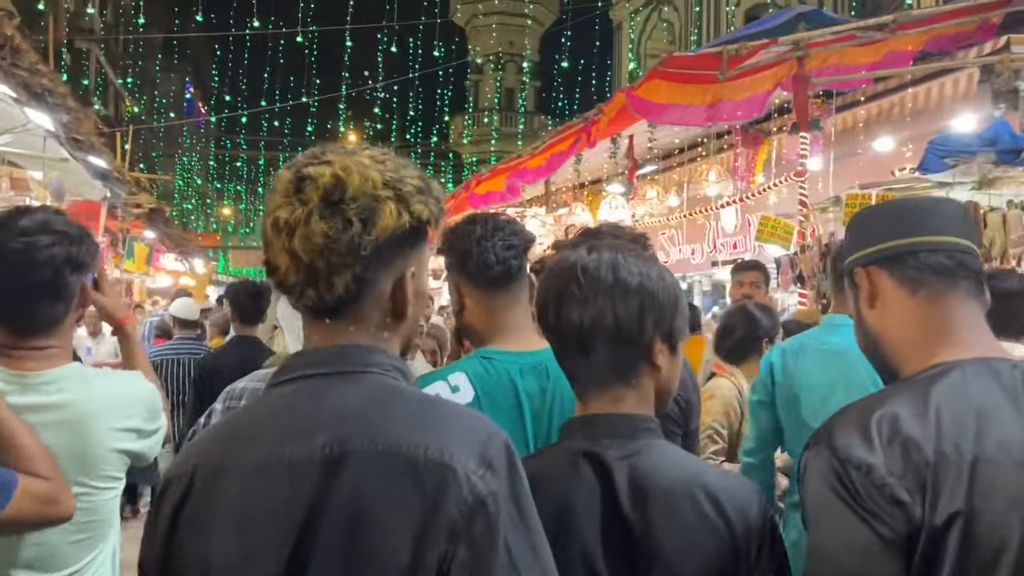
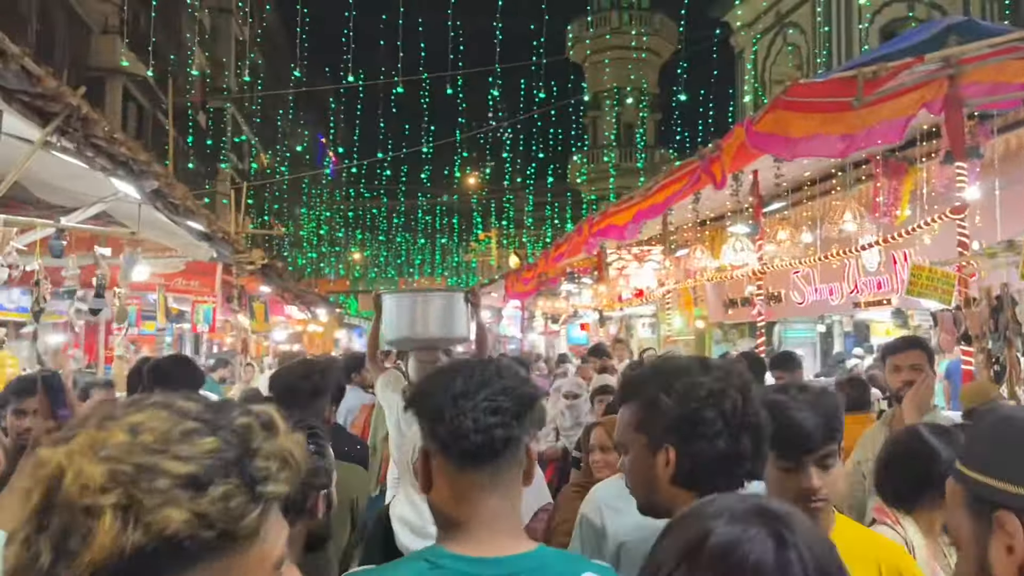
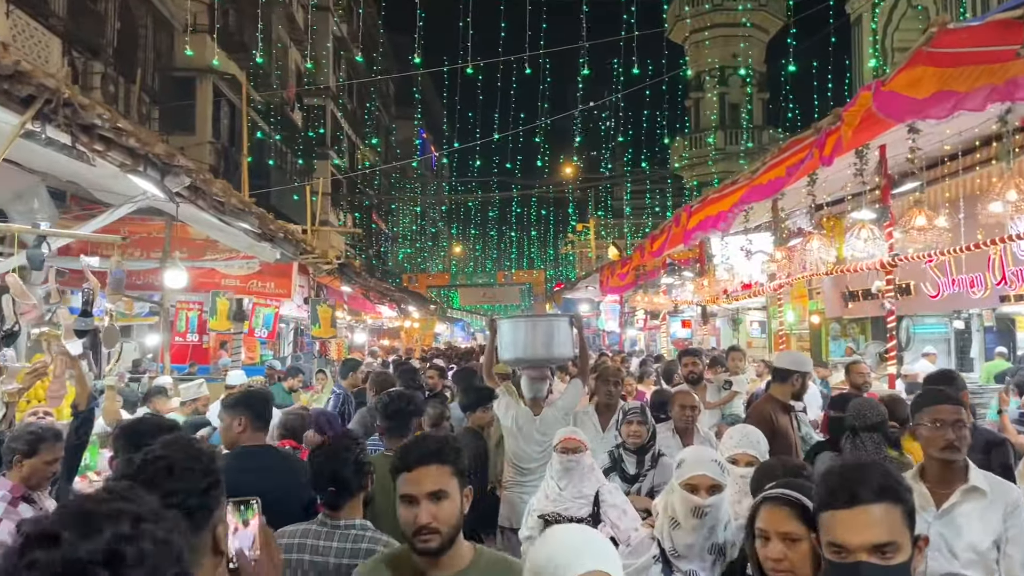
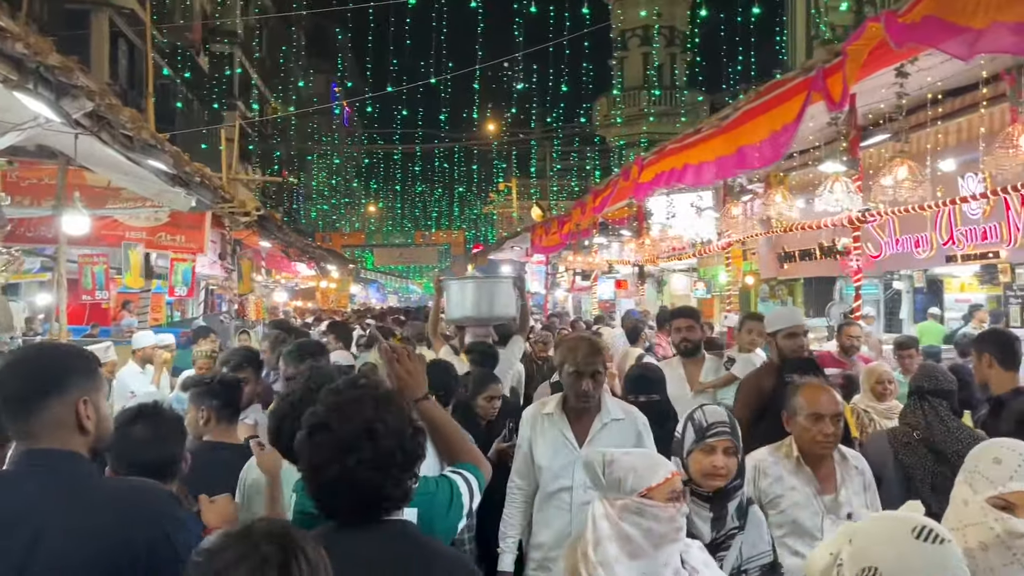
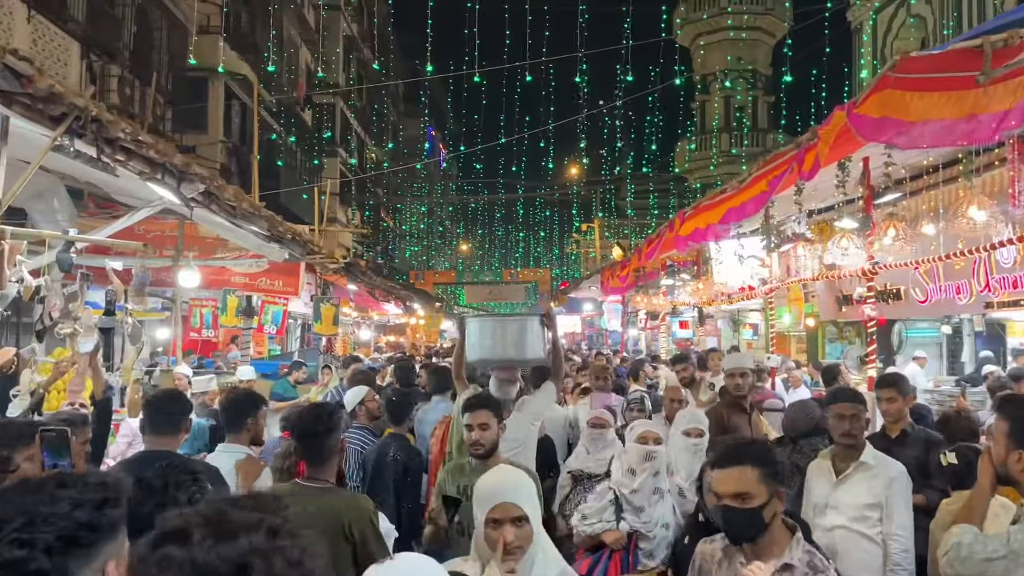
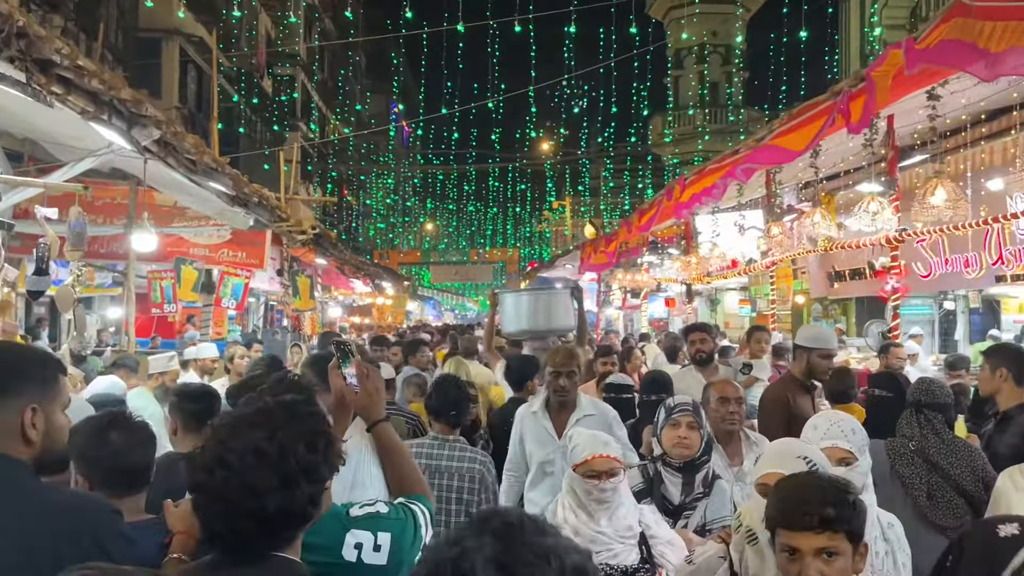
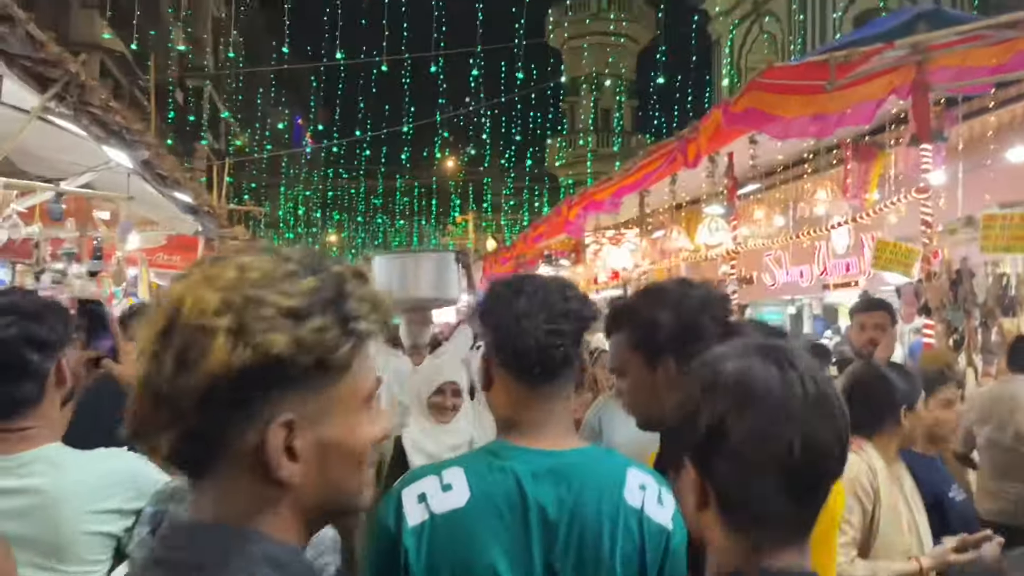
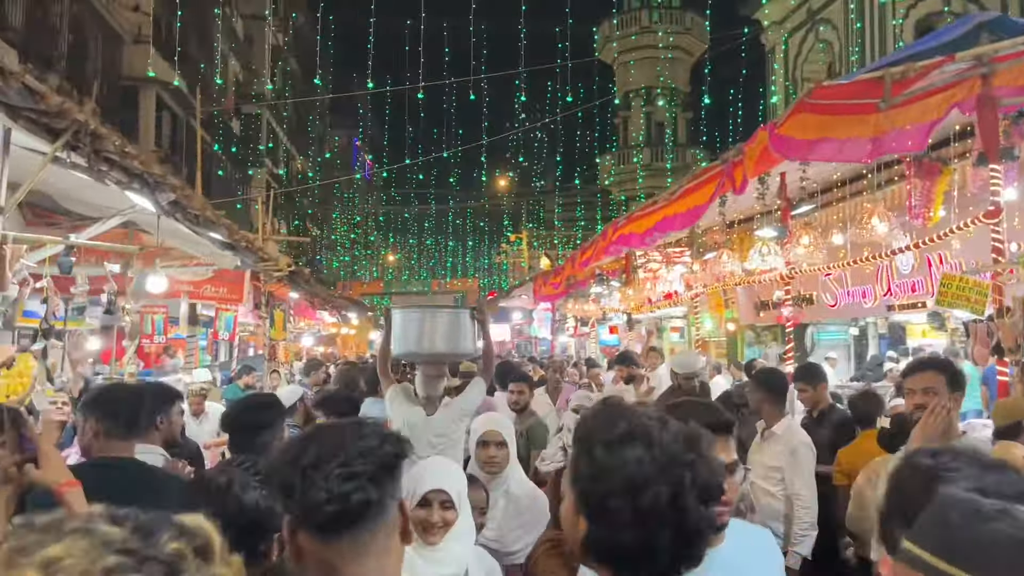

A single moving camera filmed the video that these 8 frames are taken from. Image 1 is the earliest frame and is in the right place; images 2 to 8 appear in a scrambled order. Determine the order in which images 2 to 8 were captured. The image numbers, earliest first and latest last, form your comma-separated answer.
7, 2, 8, 5, 3, 6, 4
